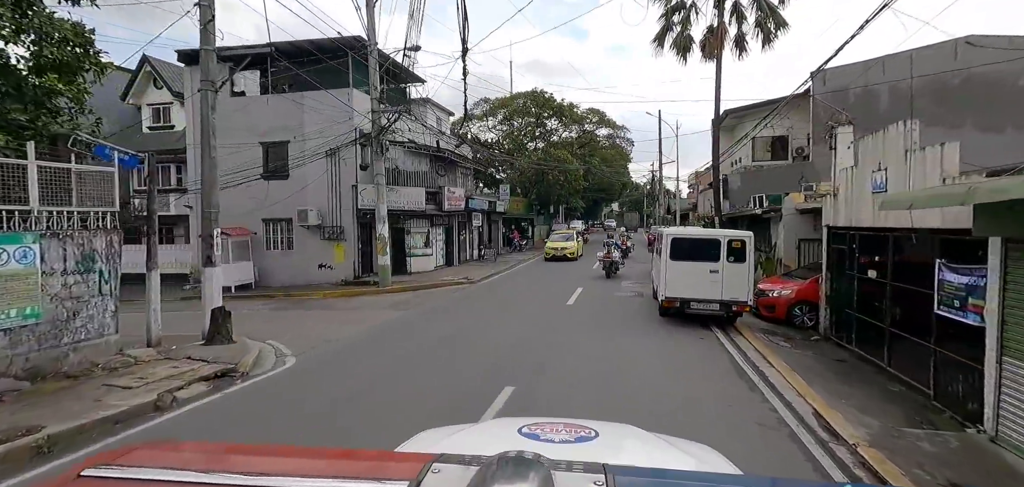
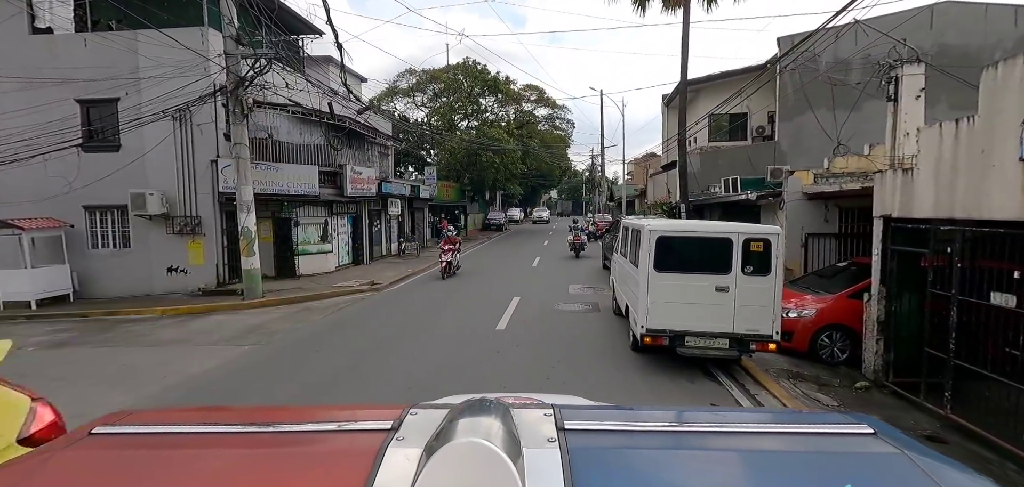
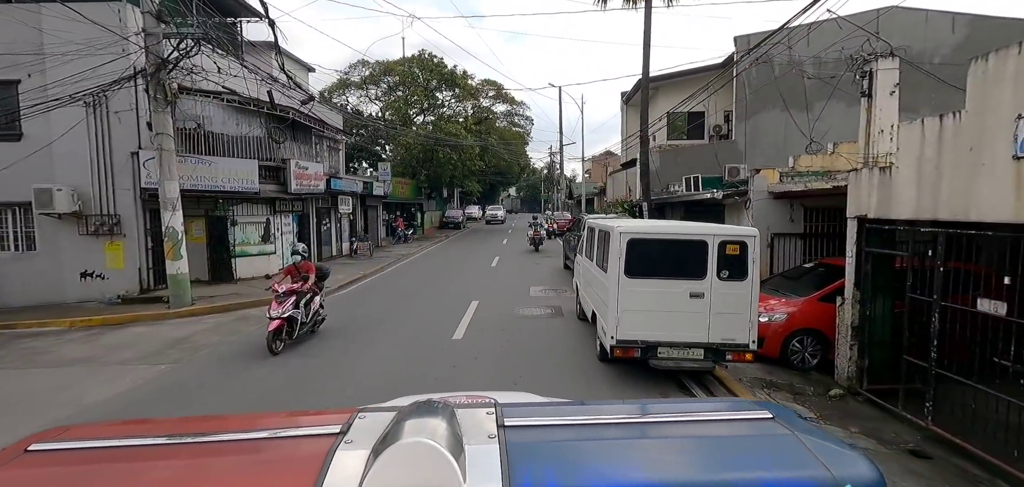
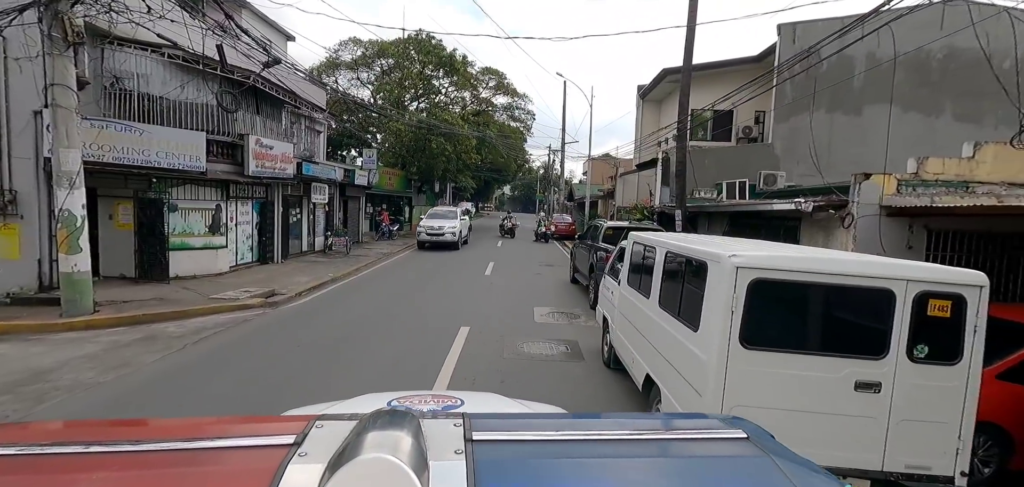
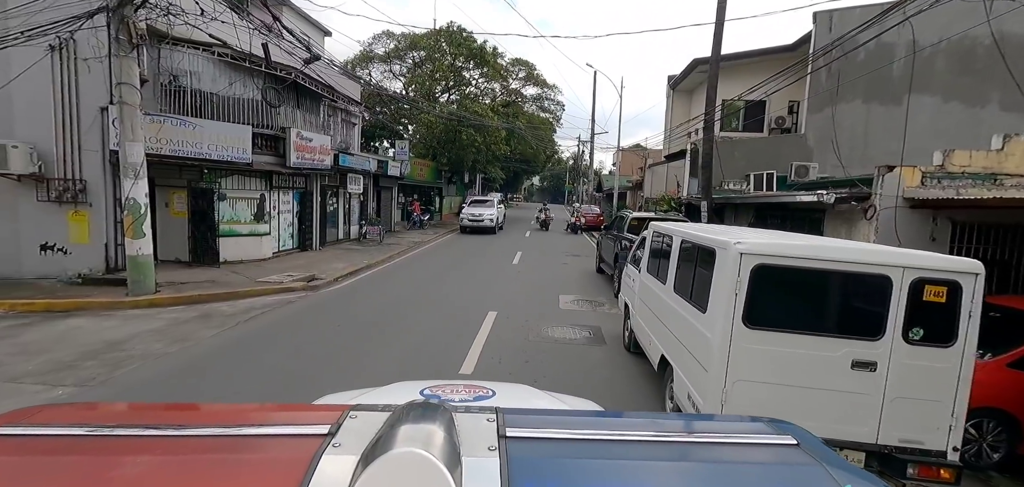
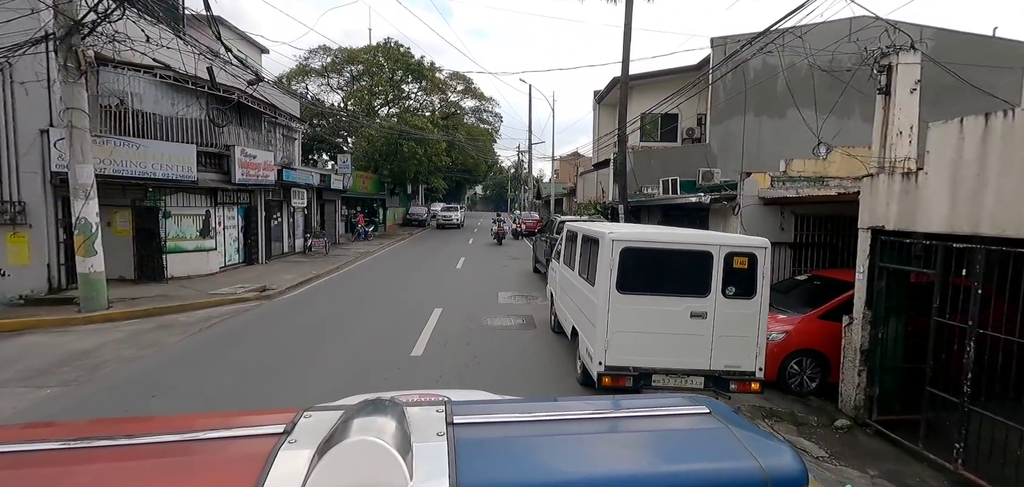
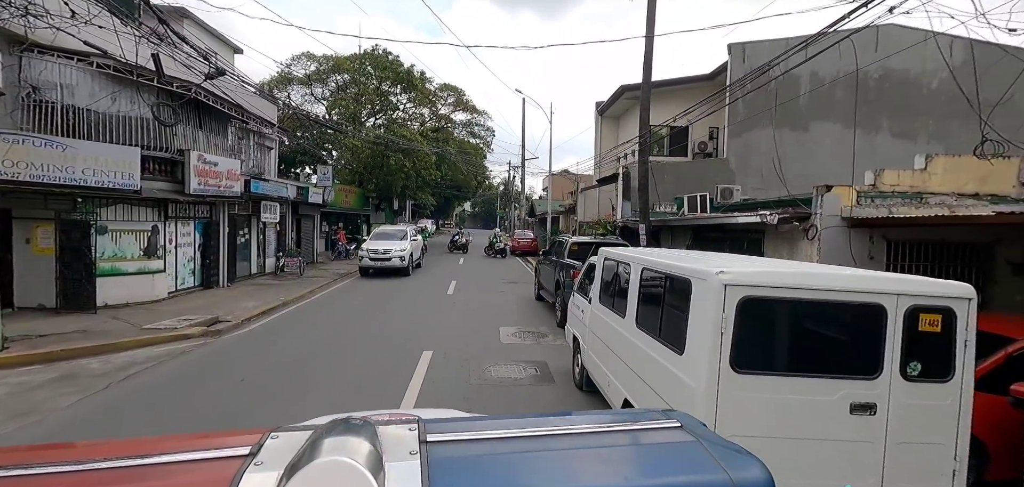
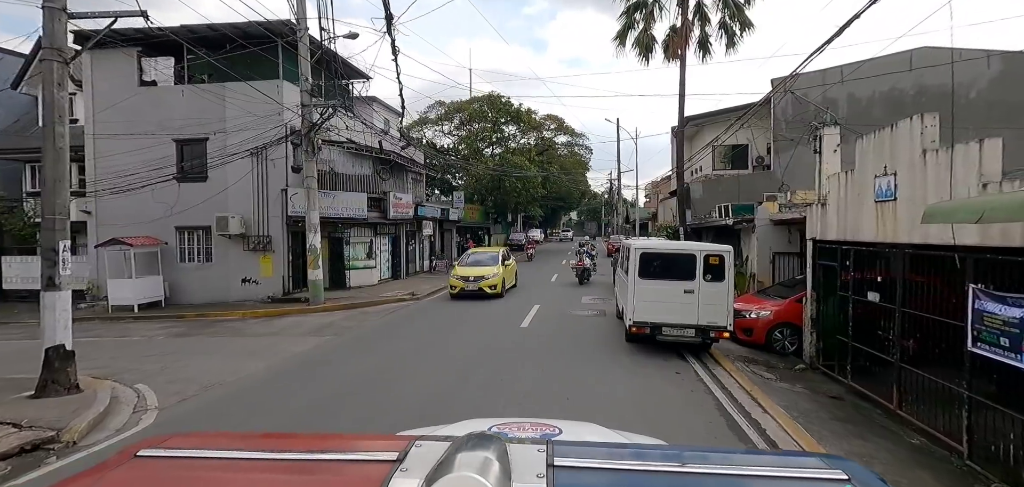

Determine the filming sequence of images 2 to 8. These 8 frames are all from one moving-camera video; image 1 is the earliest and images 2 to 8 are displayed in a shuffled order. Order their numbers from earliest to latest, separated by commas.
8, 2, 3, 6, 5, 4, 7
